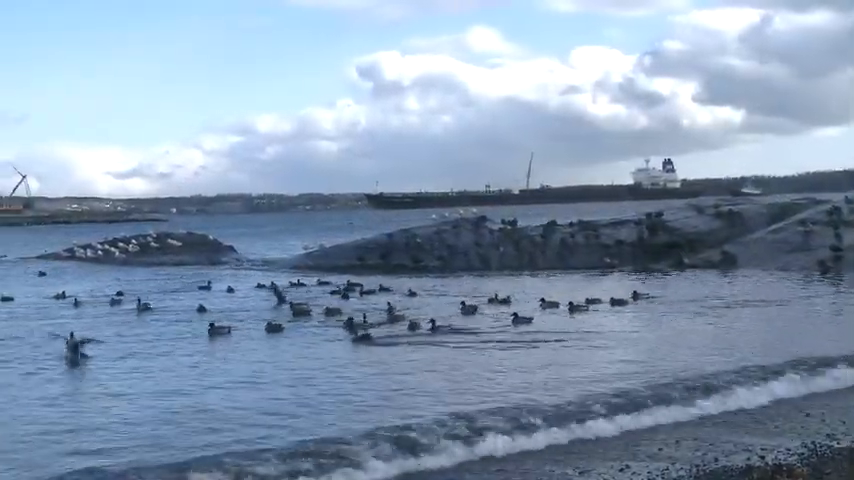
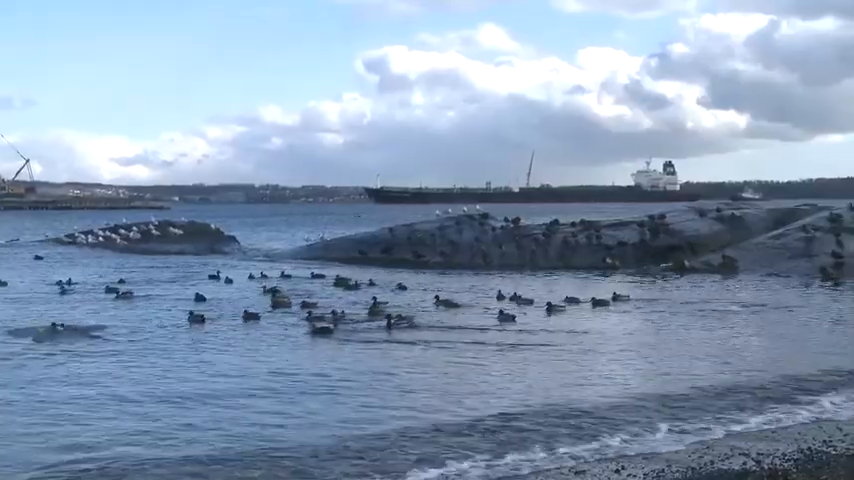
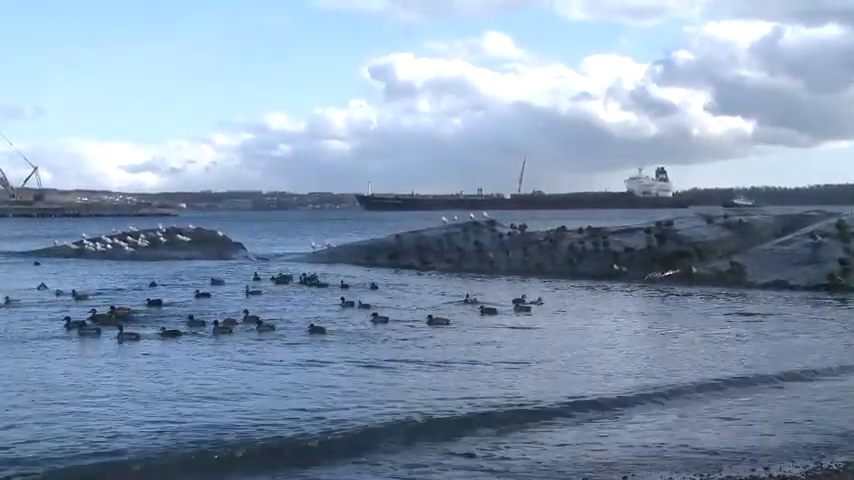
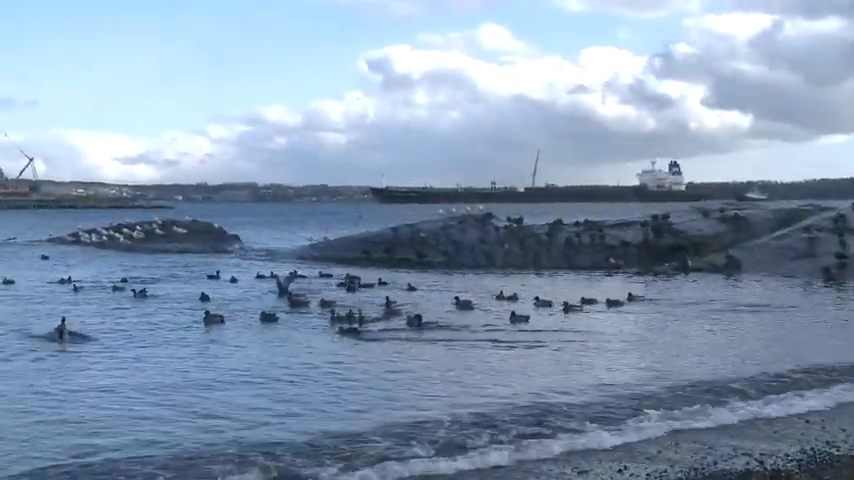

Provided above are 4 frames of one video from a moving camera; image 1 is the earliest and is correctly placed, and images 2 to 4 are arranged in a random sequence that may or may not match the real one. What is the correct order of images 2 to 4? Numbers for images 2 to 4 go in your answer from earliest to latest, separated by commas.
4, 2, 3
